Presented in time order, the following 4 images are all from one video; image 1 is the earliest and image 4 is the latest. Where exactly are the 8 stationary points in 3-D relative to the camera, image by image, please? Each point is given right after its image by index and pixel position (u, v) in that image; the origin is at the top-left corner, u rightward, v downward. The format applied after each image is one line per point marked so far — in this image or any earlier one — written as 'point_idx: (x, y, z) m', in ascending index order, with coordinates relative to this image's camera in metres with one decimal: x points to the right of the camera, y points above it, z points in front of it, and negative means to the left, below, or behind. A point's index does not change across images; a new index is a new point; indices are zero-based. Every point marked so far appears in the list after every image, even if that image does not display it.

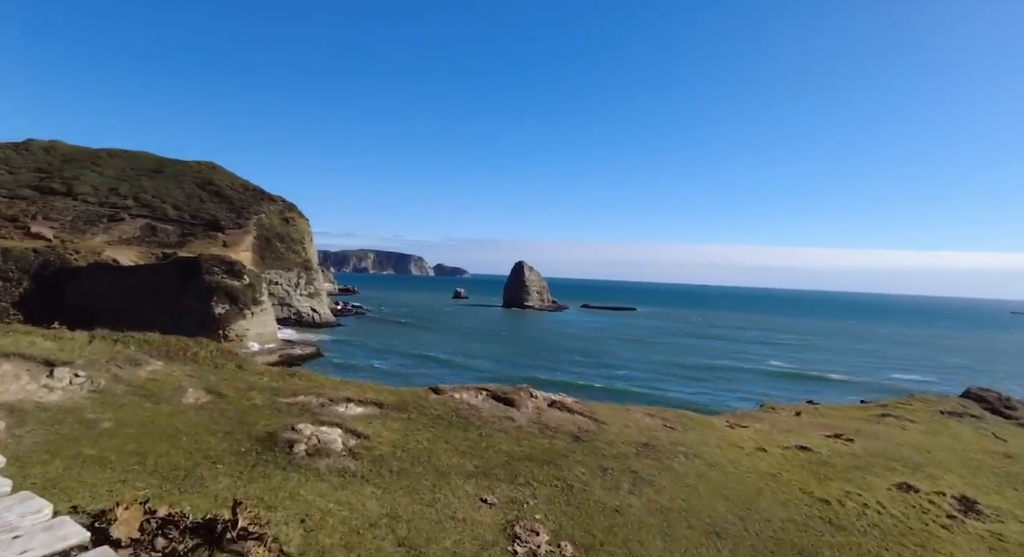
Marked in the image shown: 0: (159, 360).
0: (-7.7, -1.8, +12.7) m
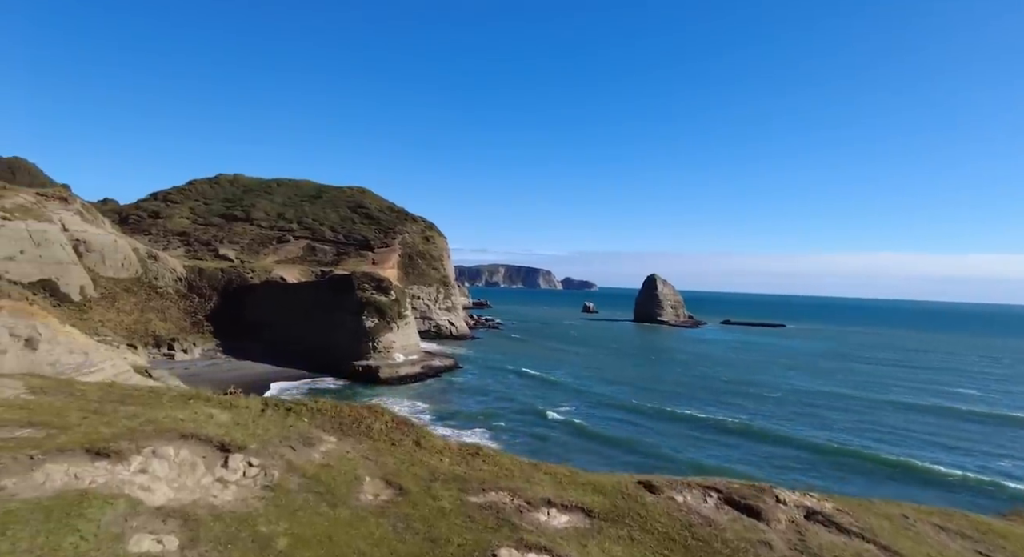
0: (-3.5, -3.0, +11.2) m
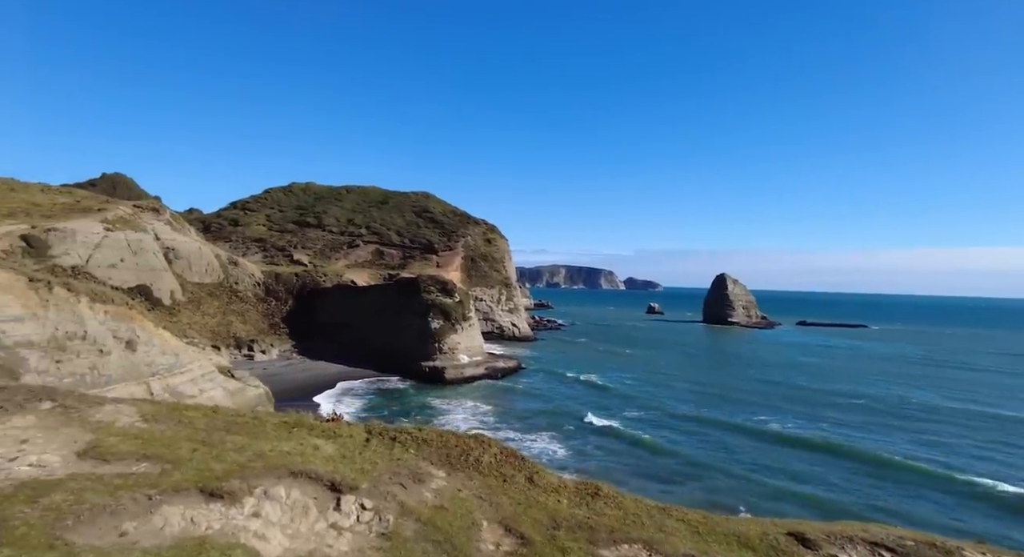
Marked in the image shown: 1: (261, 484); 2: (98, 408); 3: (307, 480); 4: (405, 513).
0: (-1.3, -3.5, +10.4) m
1: (-3.8, -3.1, +8.7) m
2: (-7.8, -2.4, +10.9) m
3: (-3.2, -3.1, +9.1) m
4: (-1.6, -3.6, +8.9) m
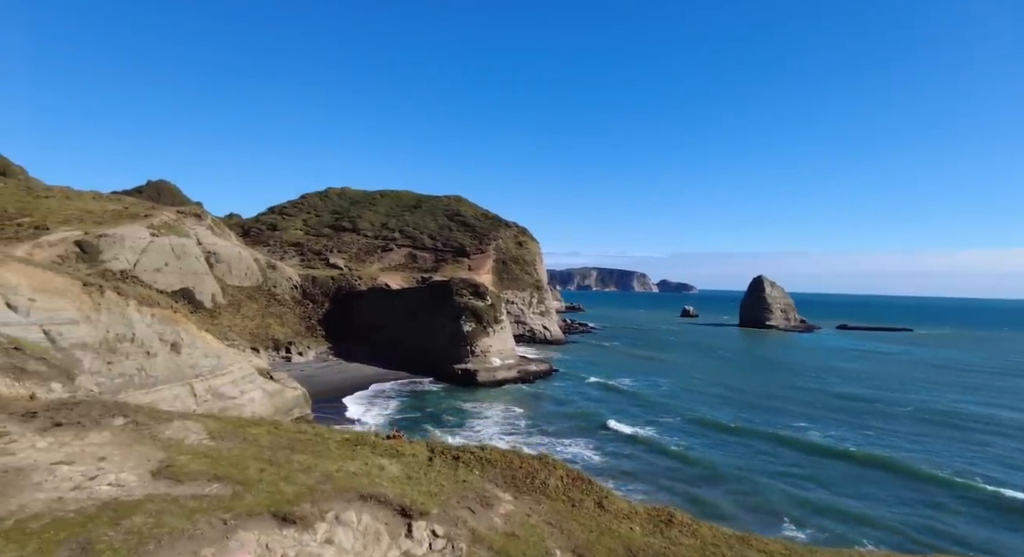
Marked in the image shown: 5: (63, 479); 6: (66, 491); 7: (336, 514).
0: (-0.1, -3.8, +10.1) m
1: (-2.7, -3.4, +8.6) m
2: (-6.5, -2.8, +11.0) m
3: (-2.1, -3.4, +8.9) m
4: (-0.5, -3.9, +8.6) m
5: (-6.6, -2.9, +8.5) m
6: (-6.3, -3.0, +8.2) m
7: (-2.6, -3.4, +8.4) m
